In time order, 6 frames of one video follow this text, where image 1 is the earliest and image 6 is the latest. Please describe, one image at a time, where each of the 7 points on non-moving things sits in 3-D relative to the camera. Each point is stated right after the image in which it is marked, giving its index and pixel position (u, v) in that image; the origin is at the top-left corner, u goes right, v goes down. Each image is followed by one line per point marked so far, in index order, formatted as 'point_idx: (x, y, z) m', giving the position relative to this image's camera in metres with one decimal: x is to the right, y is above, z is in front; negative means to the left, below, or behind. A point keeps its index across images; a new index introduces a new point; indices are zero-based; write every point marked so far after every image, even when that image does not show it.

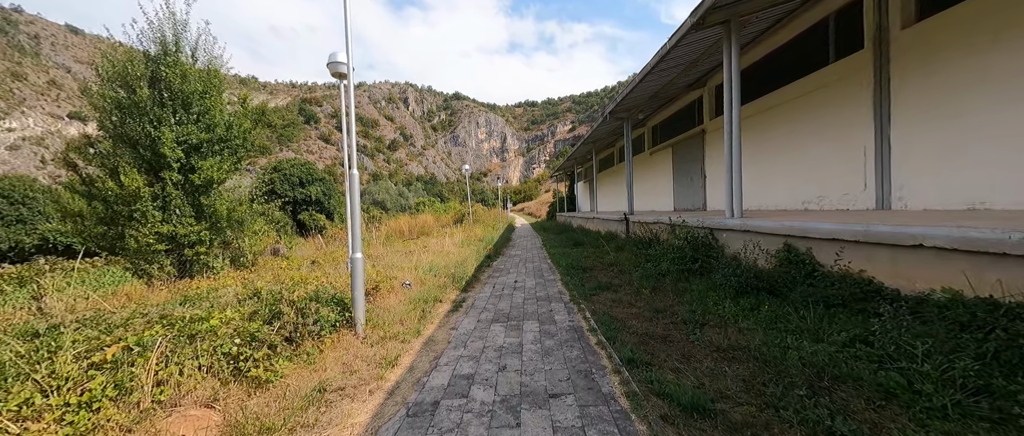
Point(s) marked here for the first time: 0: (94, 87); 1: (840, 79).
0: (-5.3, +1.7, +4.2) m
1: (+4.2, +1.8, +4.3) m
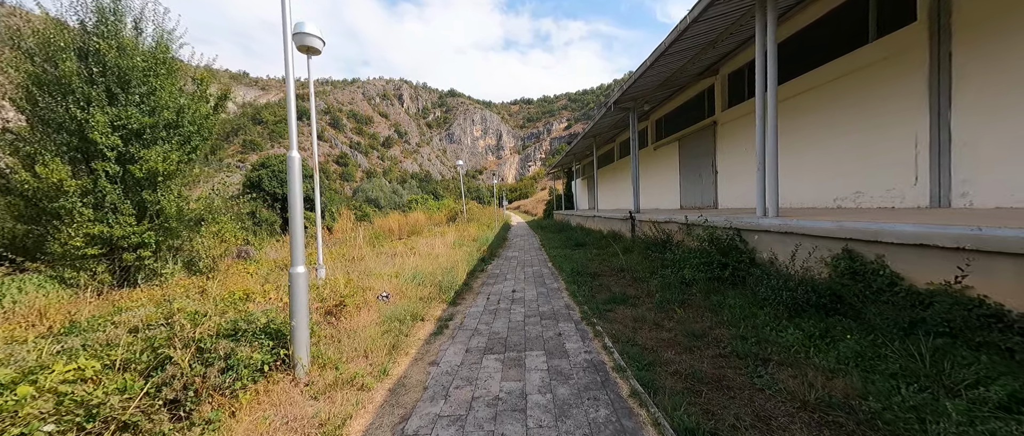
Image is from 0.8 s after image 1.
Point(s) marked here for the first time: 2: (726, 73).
0: (-5.3, +1.7, +3.5) m
1: (+4.1, +1.8, +3.7) m
2: (+4.4, +3.0, +6.8) m
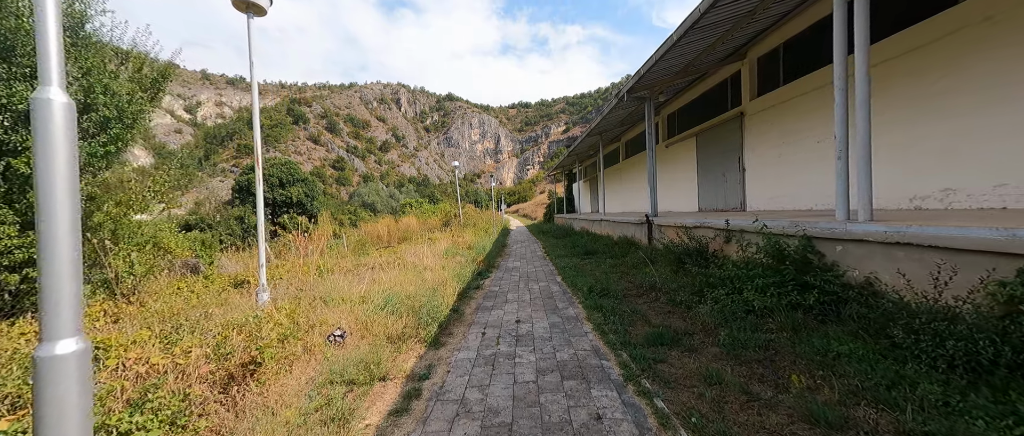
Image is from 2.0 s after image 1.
0: (-5.3, +1.6, +2.6) m
1: (+4.1, +1.7, +2.9) m
2: (+4.4, +2.9, +6.0) m
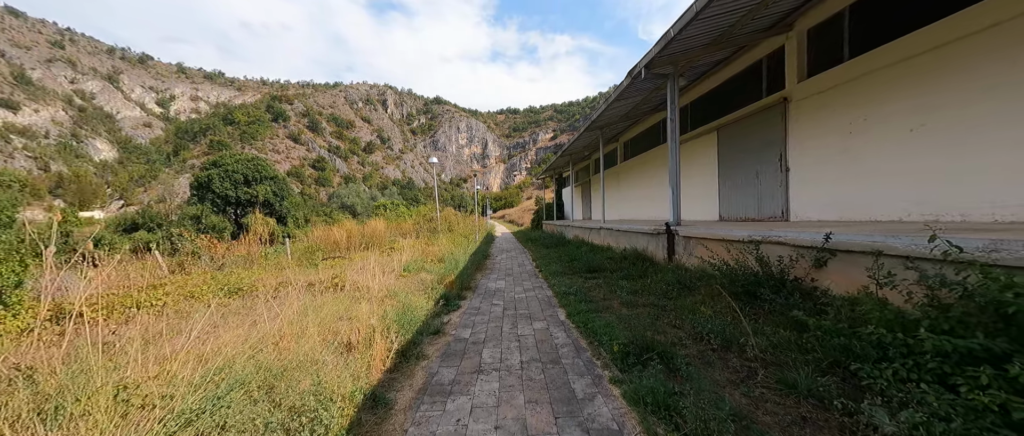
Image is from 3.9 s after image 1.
0: (-5.4, +1.7, +1.0) m
1: (+4.1, +1.6, +1.6) m
2: (+4.2, +2.7, +4.8) m
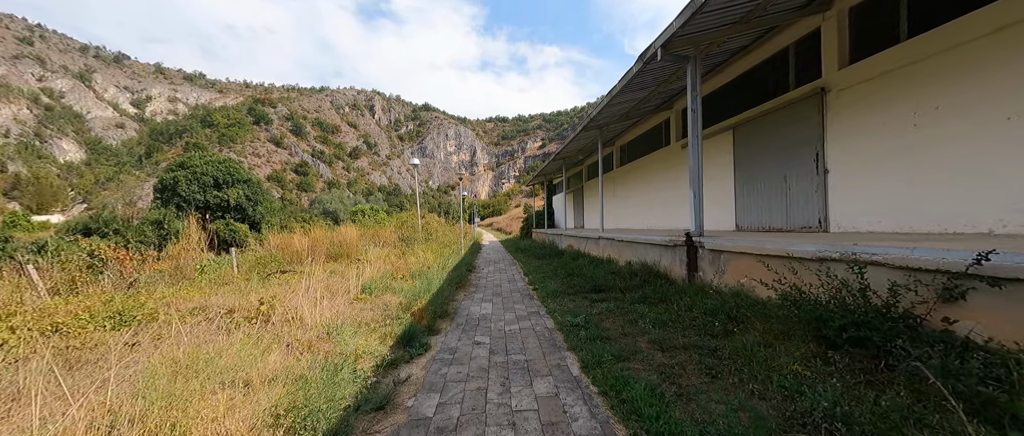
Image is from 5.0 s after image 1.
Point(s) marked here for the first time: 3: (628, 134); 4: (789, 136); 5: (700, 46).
0: (-5.3, +1.7, -0.1) m
1: (+4.1, +1.6, +0.9) m
2: (+4.1, +2.6, +4.1) m
3: (+3.3, +2.4, +9.5) m
4: (+4.0, +1.2, +4.9) m
5: (+2.5, +2.3, +4.5) m
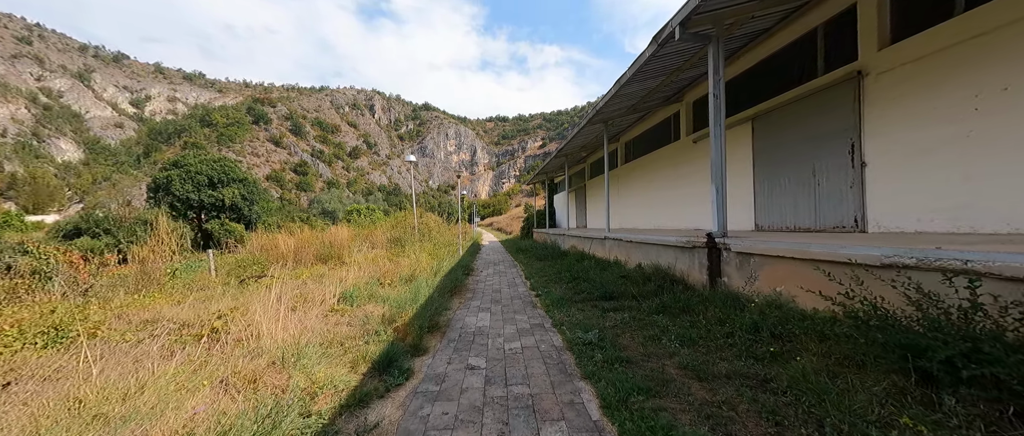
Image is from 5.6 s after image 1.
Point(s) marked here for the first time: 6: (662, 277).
0: (-5.3, +1.7, -0.5) m
1: (+4.1, +1.6, +0.4) m
2: (+4.1, +2.6, +3.6) m
3: (+3.3, +2.4, +9.0) m
4: (+4.0, +1.2, +4.4) m
5: (+2.5, +2.3, +4.0) m
6: (+1.9, -0.7, +4.3) m
